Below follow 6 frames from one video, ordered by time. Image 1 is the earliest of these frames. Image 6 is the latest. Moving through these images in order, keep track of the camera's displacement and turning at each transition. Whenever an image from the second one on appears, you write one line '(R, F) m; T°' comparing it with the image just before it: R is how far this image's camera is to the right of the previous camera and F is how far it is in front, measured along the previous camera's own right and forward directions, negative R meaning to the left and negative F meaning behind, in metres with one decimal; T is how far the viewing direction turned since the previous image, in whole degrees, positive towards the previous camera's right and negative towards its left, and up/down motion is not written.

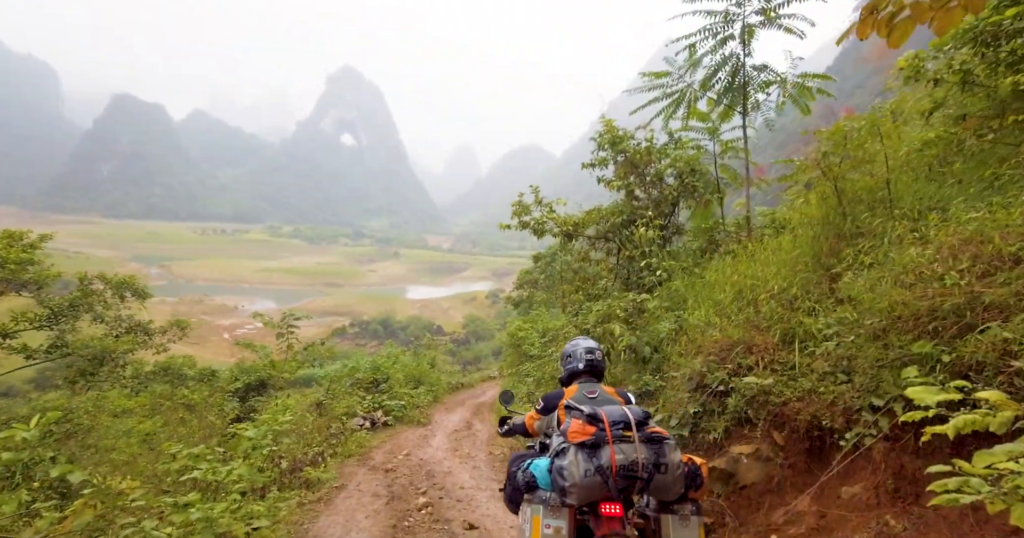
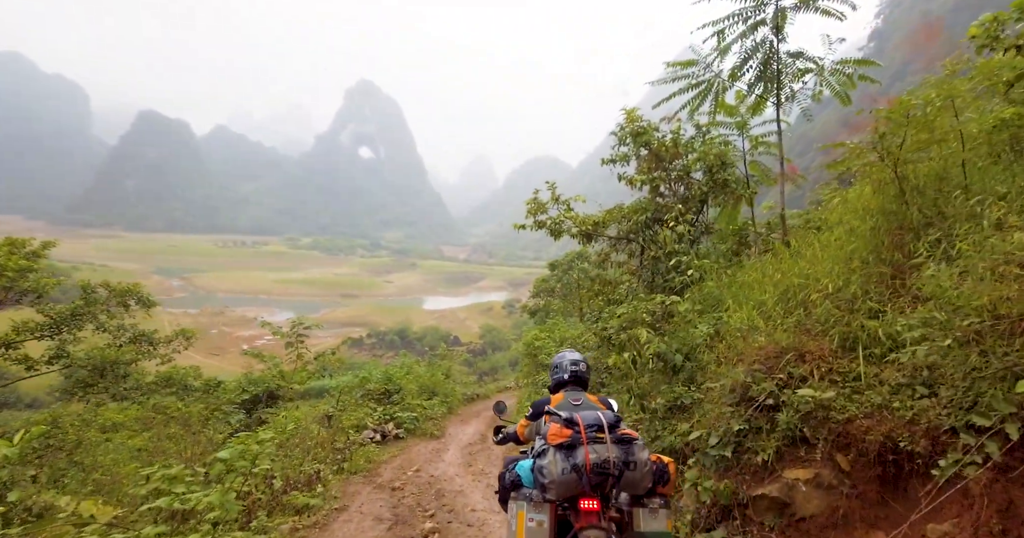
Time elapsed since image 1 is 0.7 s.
(0.0, +0.5) m; -2°
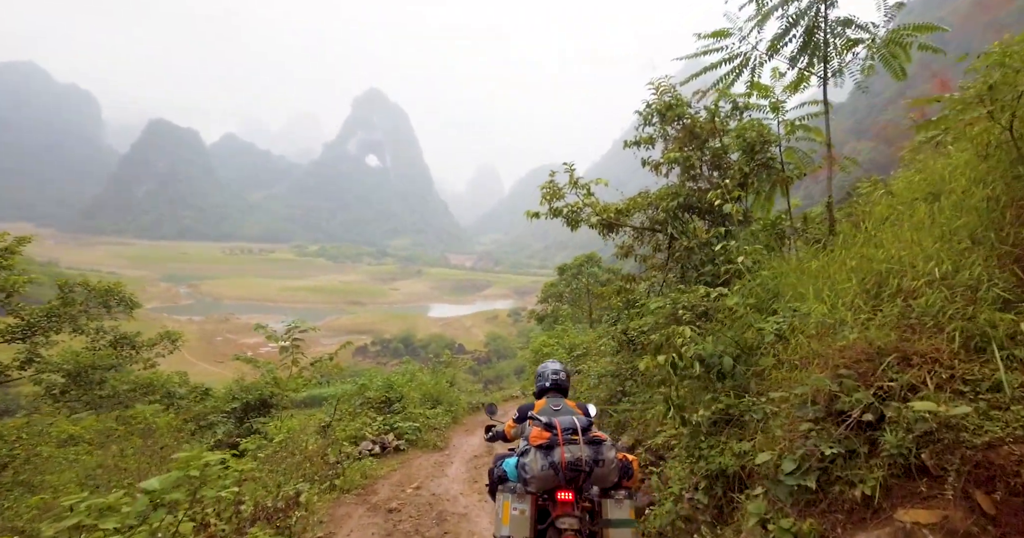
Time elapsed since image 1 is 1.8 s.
(-0.1, +0.8) m; -1°
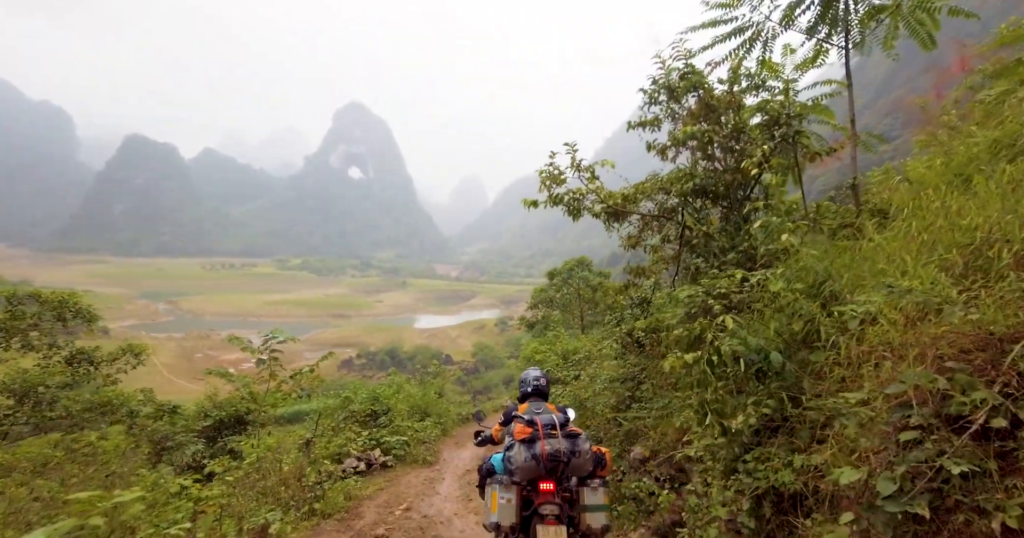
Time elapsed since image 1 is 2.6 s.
(-0.1, +0.6) m; +2°
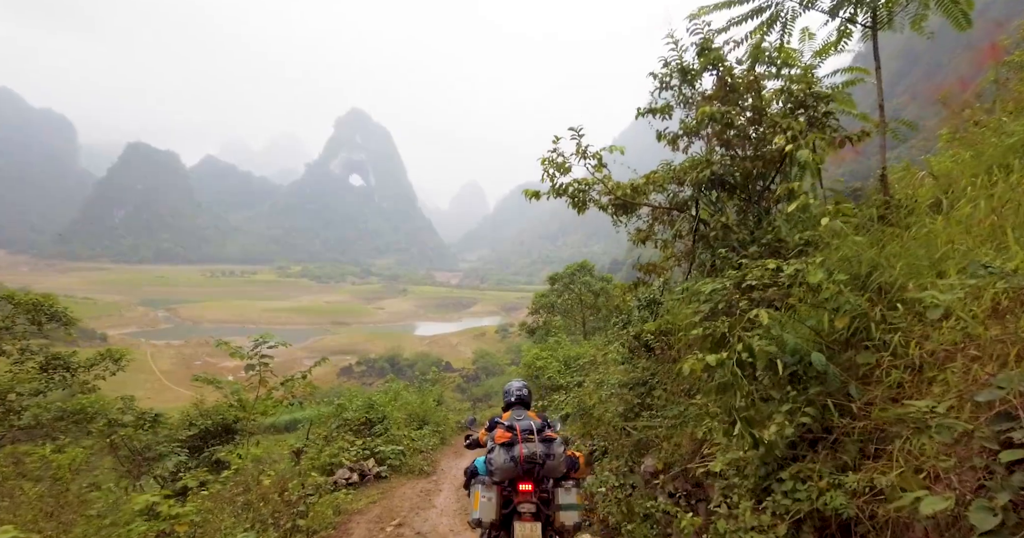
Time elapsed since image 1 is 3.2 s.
(0.0, +0.4) m; 0°
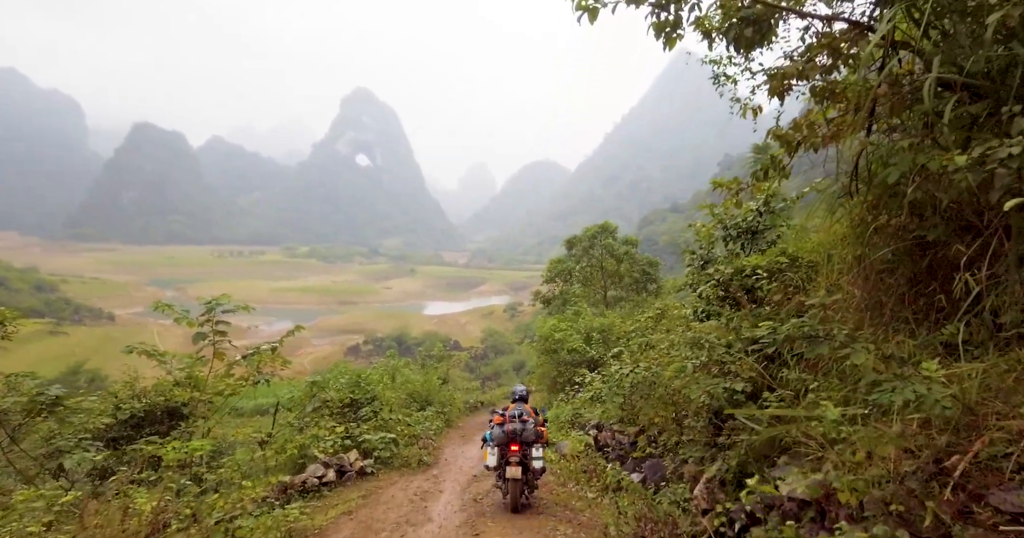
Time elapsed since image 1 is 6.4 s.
(-0.2, +2.4) m; -1°
